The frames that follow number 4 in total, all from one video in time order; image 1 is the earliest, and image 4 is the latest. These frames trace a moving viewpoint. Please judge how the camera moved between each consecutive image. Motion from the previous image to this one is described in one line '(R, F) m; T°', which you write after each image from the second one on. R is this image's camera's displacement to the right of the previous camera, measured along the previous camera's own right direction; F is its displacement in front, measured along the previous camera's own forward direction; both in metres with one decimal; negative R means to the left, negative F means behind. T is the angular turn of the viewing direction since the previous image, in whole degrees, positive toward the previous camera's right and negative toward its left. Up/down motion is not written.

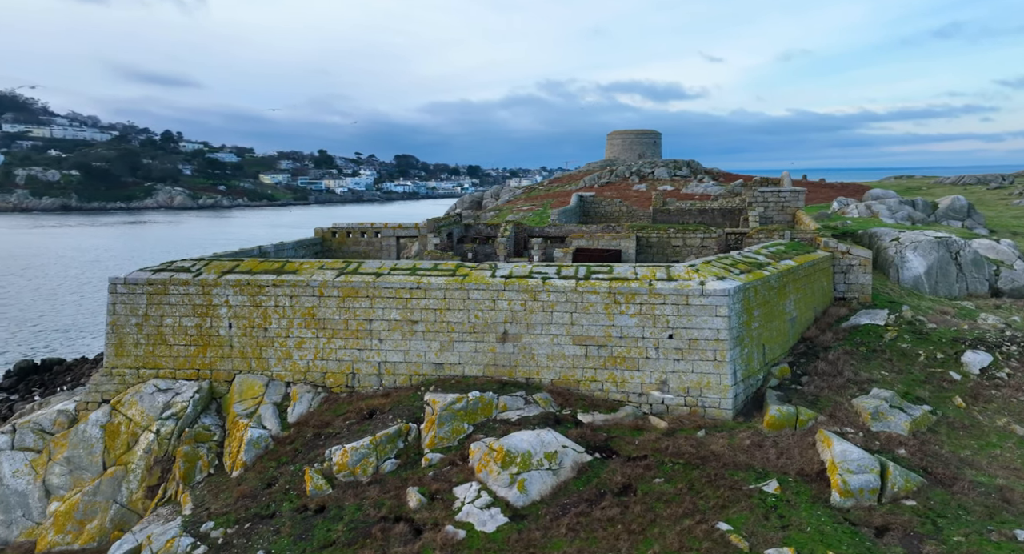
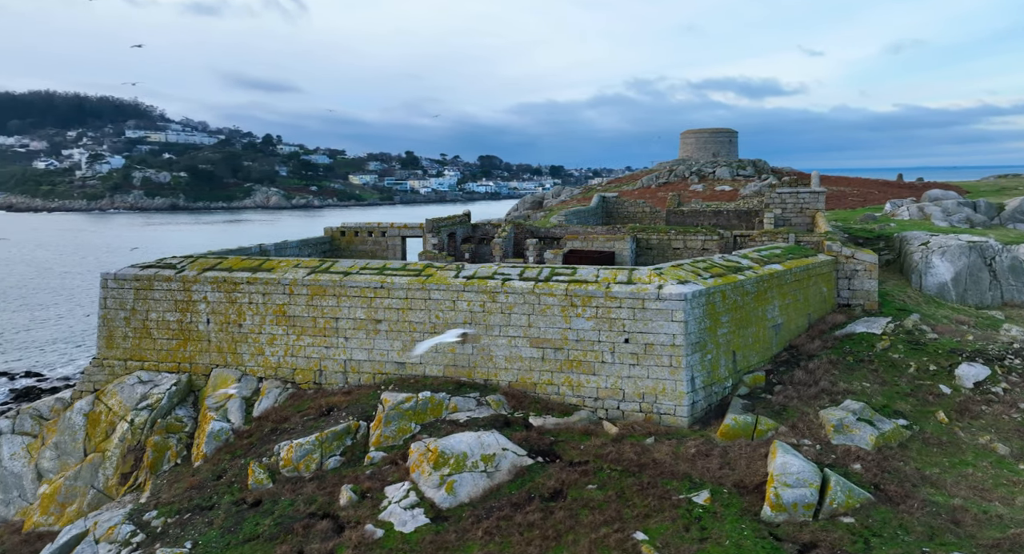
(+1.4, +0.1) m; -5°
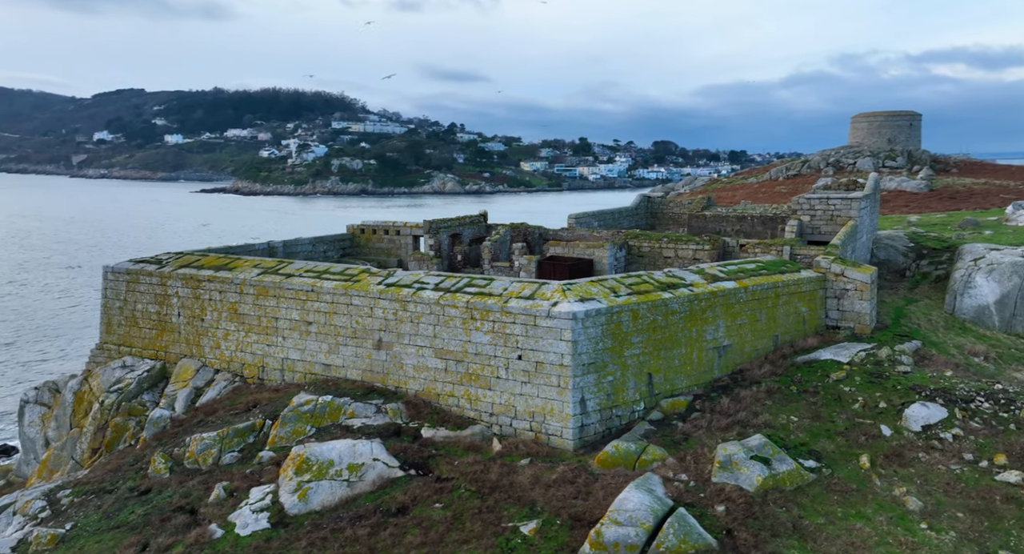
(+3.0, +0.2) m; -10°
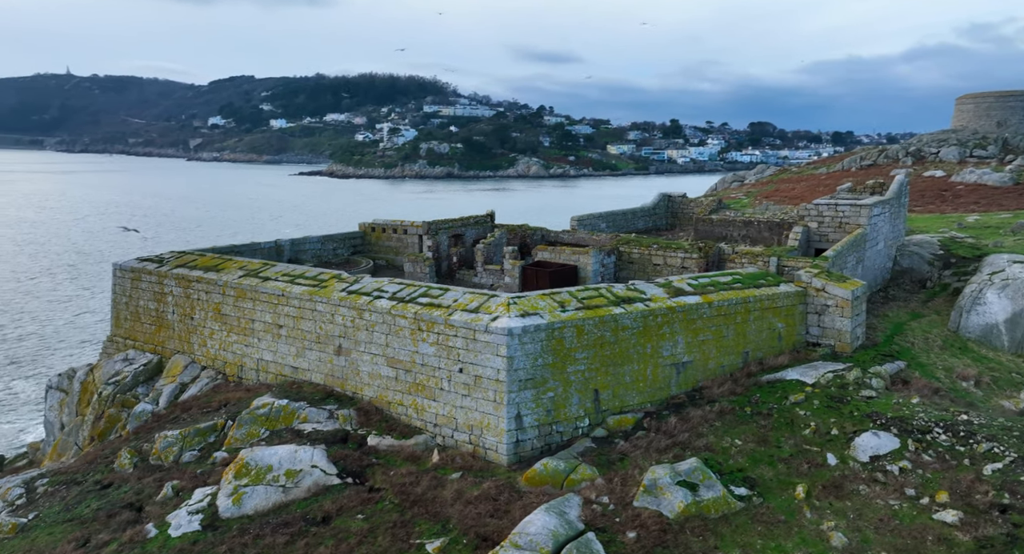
(+1.6, 0.0) m; -5°
